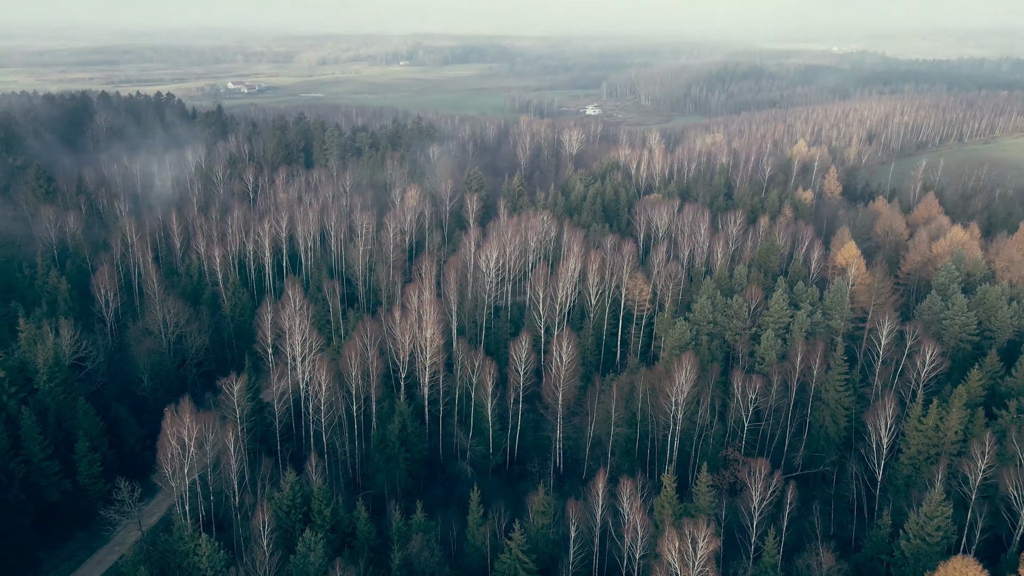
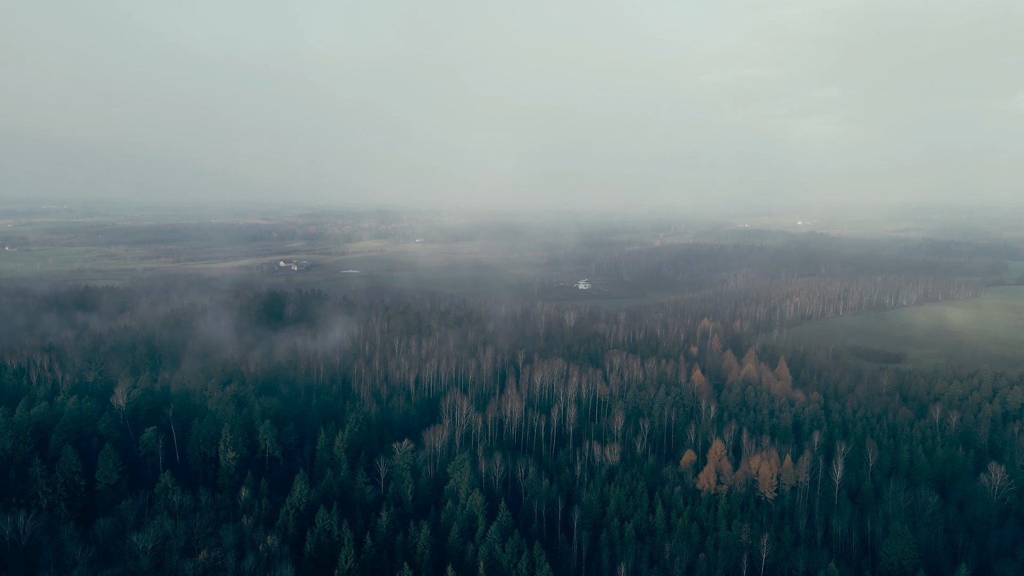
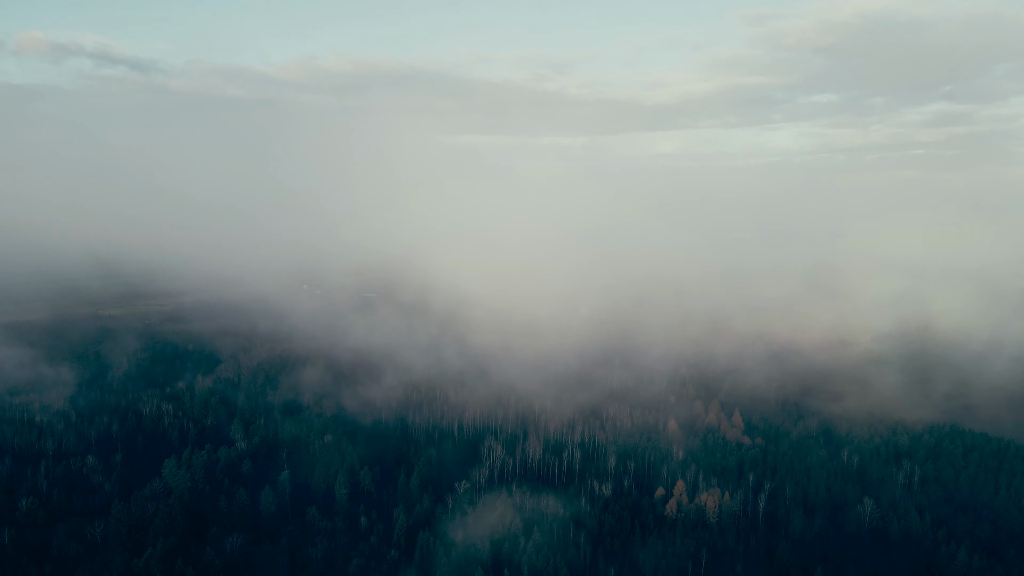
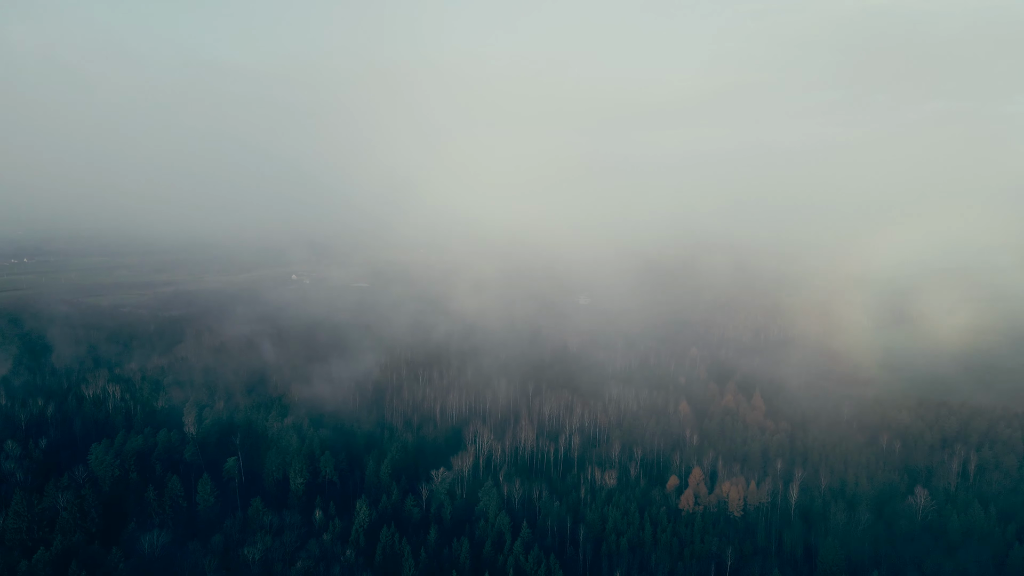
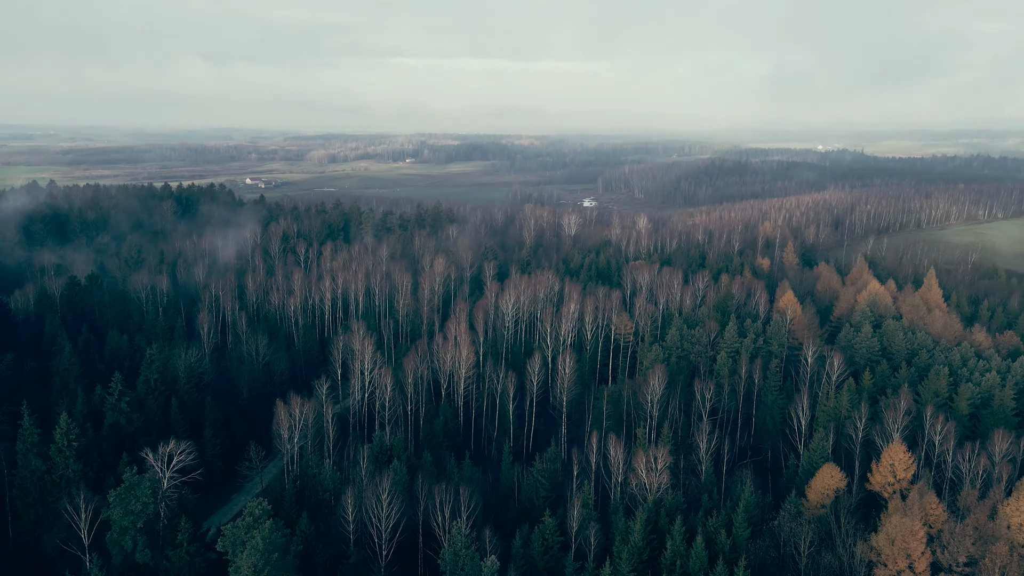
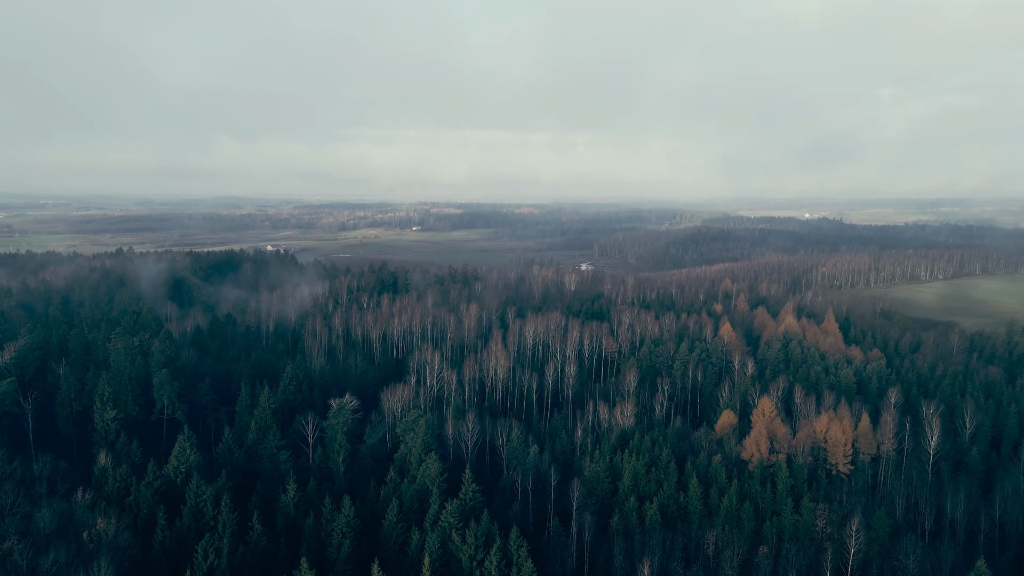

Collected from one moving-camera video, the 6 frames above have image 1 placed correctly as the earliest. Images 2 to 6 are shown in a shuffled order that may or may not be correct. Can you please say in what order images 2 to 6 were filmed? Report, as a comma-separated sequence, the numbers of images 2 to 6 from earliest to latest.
5, 6, 2, 4, 3
